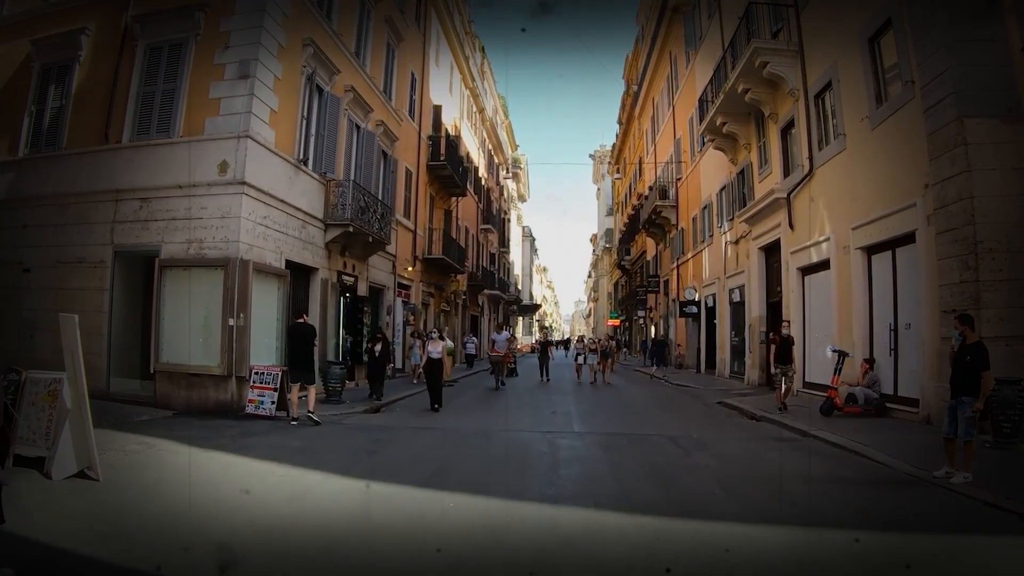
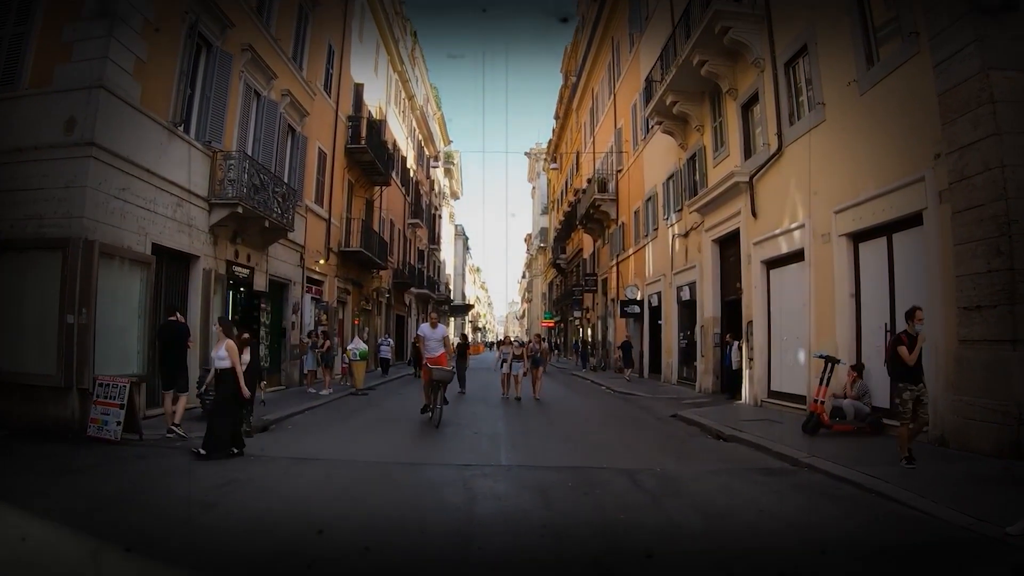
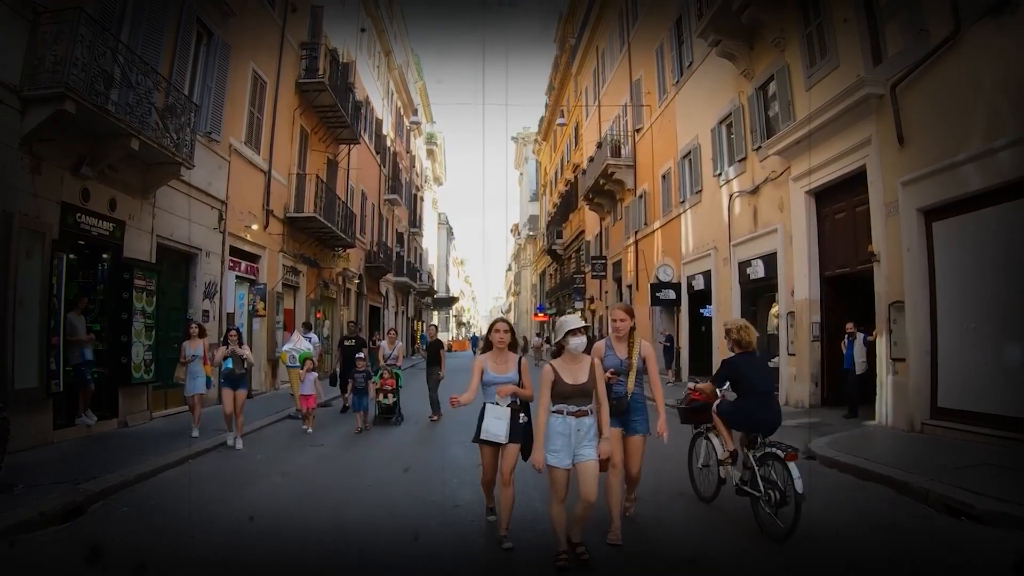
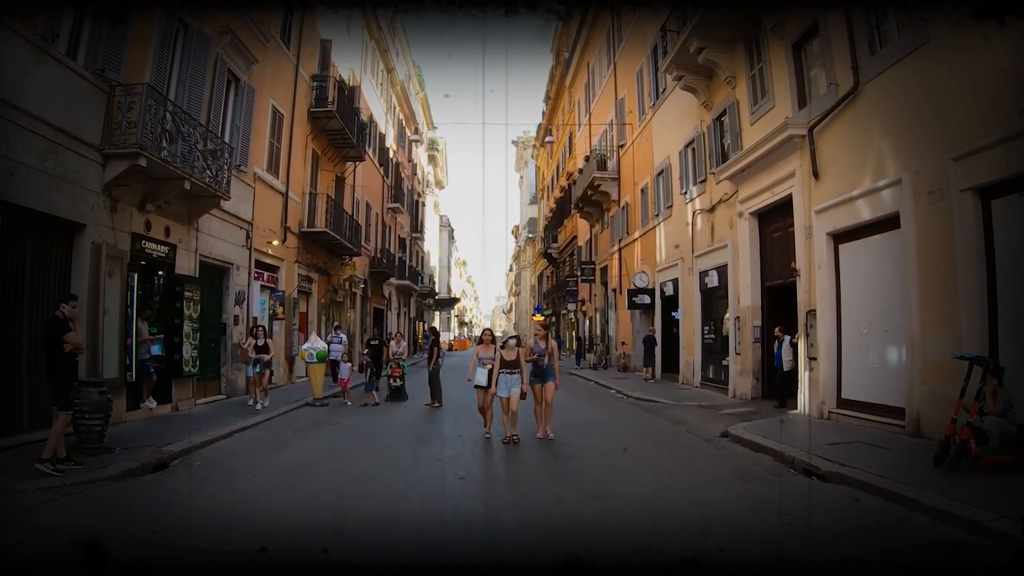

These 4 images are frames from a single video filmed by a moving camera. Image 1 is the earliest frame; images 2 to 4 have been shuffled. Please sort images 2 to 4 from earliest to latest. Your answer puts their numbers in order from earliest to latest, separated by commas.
2, 4, 3
